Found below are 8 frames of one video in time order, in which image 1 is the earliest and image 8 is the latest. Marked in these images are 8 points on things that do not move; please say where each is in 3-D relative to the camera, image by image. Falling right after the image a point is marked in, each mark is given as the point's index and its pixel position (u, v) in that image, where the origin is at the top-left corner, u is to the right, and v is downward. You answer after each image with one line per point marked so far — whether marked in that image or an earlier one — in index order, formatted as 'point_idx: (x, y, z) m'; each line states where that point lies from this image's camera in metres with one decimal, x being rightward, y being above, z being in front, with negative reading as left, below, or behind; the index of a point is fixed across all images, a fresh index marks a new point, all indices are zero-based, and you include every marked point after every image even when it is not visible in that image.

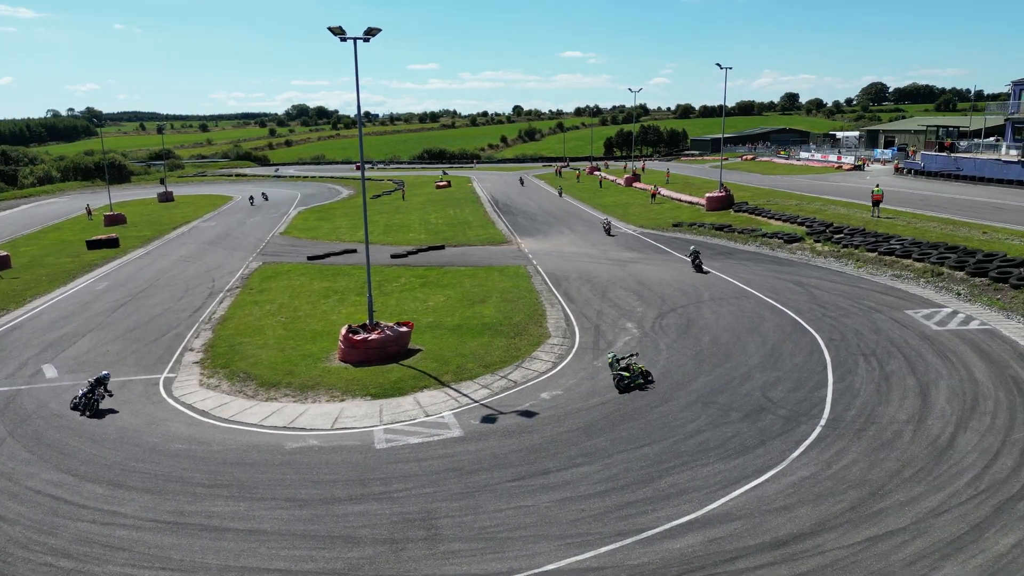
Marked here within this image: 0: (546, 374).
0: (+0.8, -2.1, +17.5) m
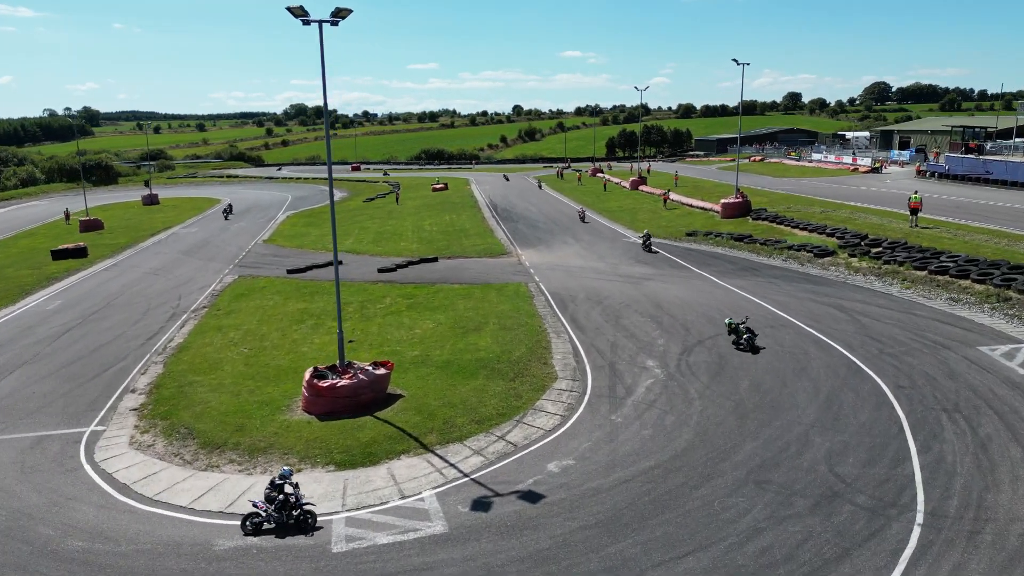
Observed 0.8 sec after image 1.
0: (+0.8, -2.9, +14.2) m
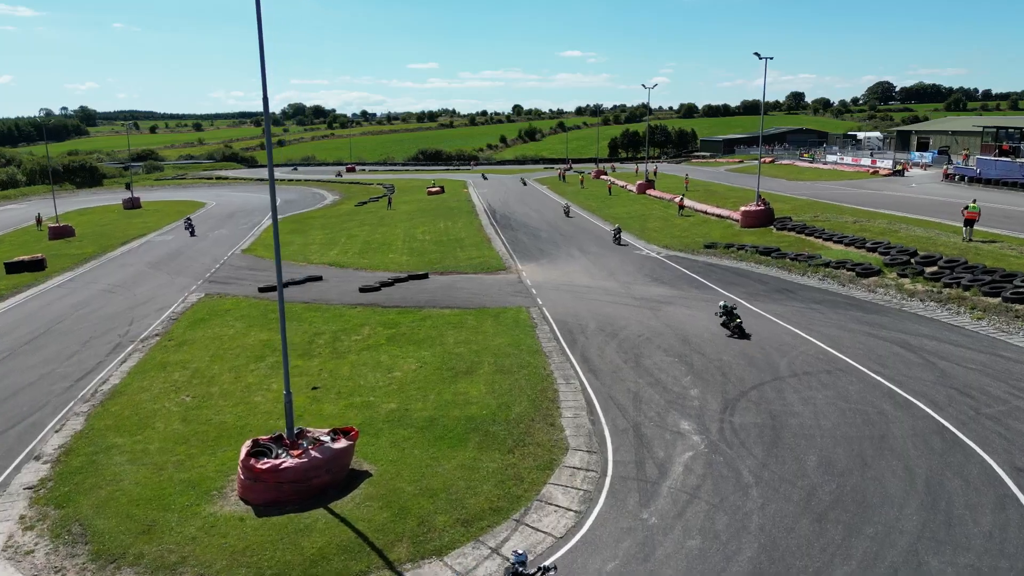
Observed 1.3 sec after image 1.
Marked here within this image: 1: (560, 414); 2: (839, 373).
0: (+0.8, -3.7, +10.5) m
1: (+1.0, -2.7, +15.2) m
2: (+7.6, -2.0, +16.6) m
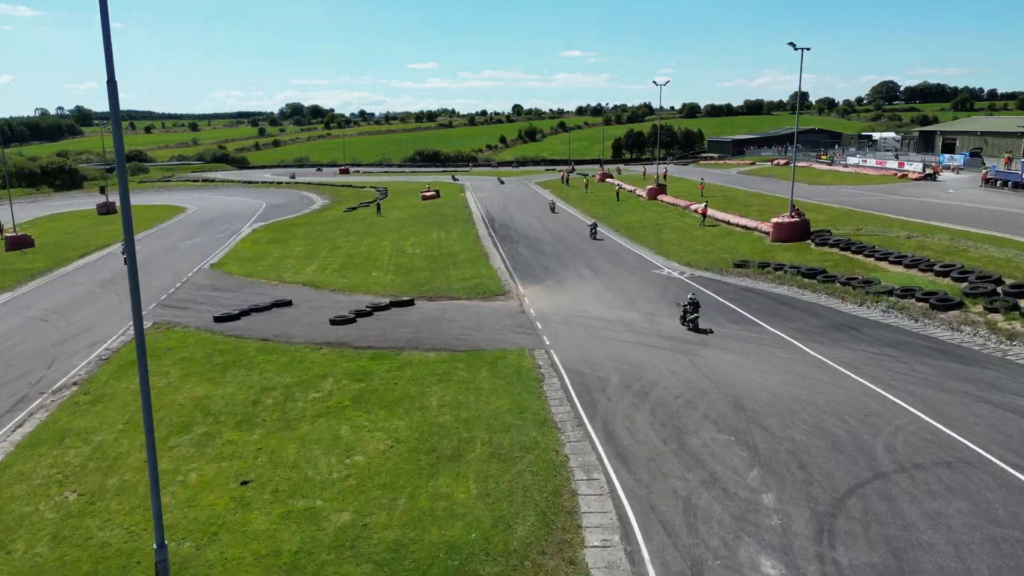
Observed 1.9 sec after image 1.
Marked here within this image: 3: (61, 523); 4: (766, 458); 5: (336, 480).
0: (+0.8, -4.8, +6.0) m
1: (+1.0, -3.7, +10.6) m
2: (+7.6, -3.0, +12.0) m
3: (-7.5, -3.9, +11.9) m
4: (+4.5, -3.0, +12.7) m
5: (-3.1, -3.4, +12.7) m
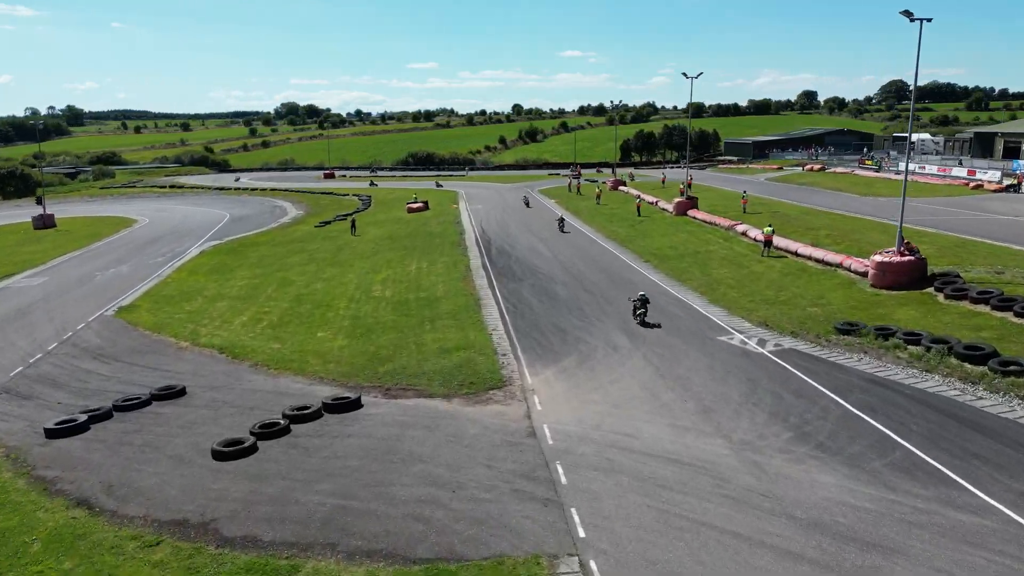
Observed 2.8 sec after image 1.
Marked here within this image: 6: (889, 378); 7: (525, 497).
0: (+0.8, -6.9, -3.4) m
1: (+1.1, -5.8, +1.3) m
2: (+7.6, -5.2, +2.7) m
3: (-7.4, -6.0, +2.6) m
4: (+4.6, -5.2, +3.4) m
5: (-3.0, -5.5, +3.4) m
6: (+8.9, -2.1, +16.9) m
7: (+0.3, -3.5, +11.8) m
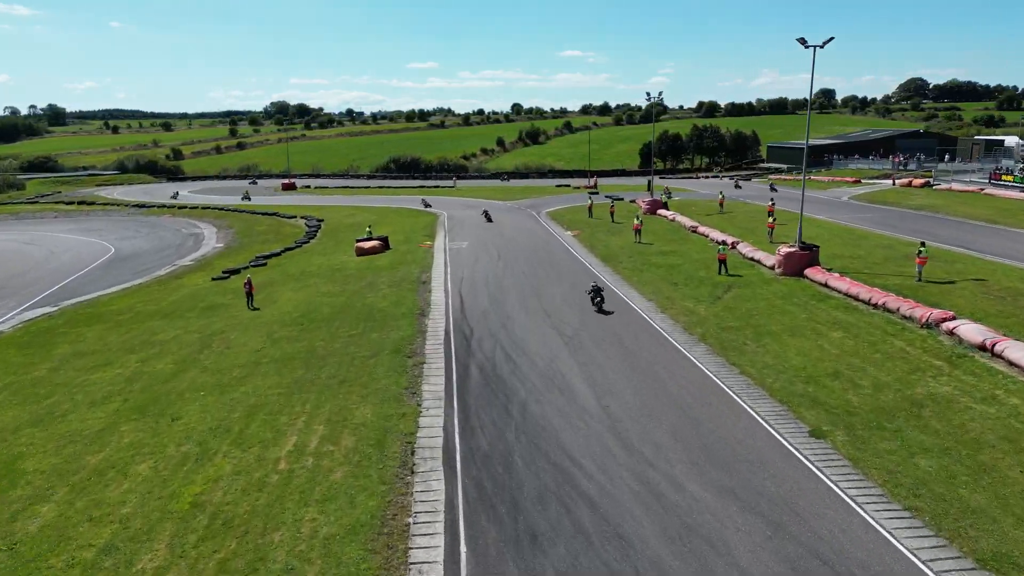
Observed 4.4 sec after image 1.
0: (+0.8, -11.1, -21.9) m
1: (+1.1, -10.1, -17.3) m
2: (+7.6, -9.4, -15.9) m
3: (-7.4, -10.2, -15.9) m
4: (+4.6, -9.4, -15.2) m
5: (-3.0, -9.7, -15.2) m
6: (+8.9, -6.3, -1.6) m
7: (+0.3, -7.7, -6.7) m
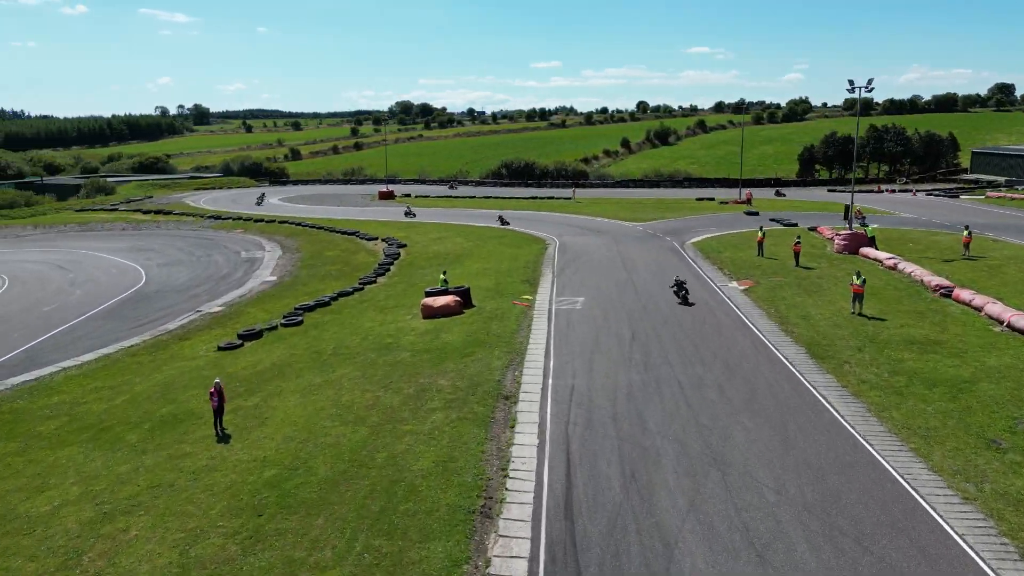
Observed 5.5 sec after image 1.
0: (-4.4, -14.2, -34.4) m
1: (-3.4, -13.1, -29.9) m
2: (+3.3, -12.7, -29.6) m
3: (-11.6, -13.0, -27.2) m
4: (+0.4, -12.5, -28.4) m
5: (-7.1, -12.6, -27.2) m
6: (+7.0, -9.7, -15.8) m
7: (-2.4, -10.7, -19.4) m
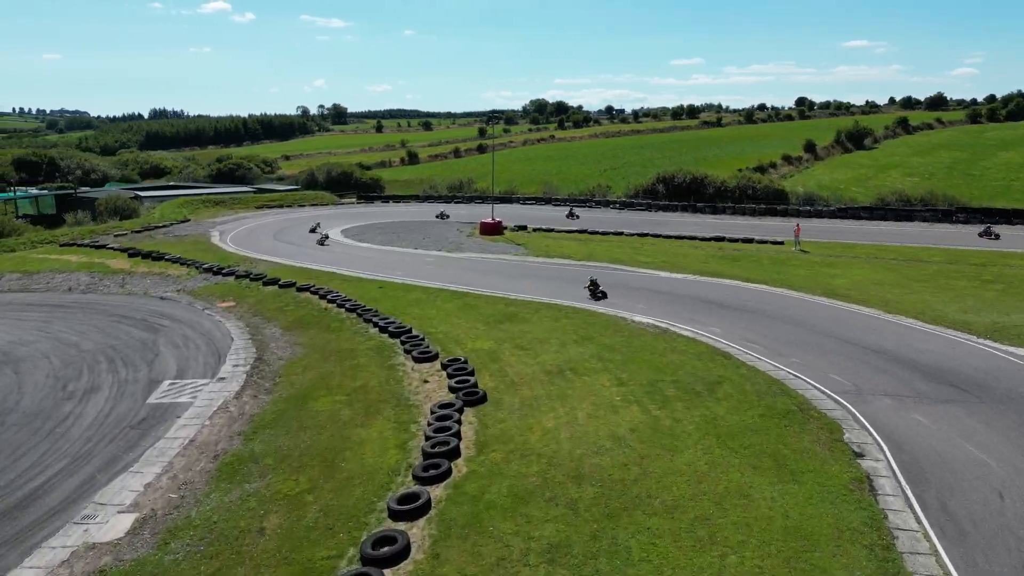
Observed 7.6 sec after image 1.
0: (-13.3, -19.7, -58.7) m
1: (-11.4, -18.7, -54.5) m
2: (-4.8, -18.5, -55.3) m
3: (-19.0, -18.2, -50.4) m
4: (-7.4, -18.3, -53.7) m
5: (-14.6, -18.1, -51.1) m
6: (+1.4, -15.7, -42.4) m
7: (-8.5, -16.4, -44.3) m
